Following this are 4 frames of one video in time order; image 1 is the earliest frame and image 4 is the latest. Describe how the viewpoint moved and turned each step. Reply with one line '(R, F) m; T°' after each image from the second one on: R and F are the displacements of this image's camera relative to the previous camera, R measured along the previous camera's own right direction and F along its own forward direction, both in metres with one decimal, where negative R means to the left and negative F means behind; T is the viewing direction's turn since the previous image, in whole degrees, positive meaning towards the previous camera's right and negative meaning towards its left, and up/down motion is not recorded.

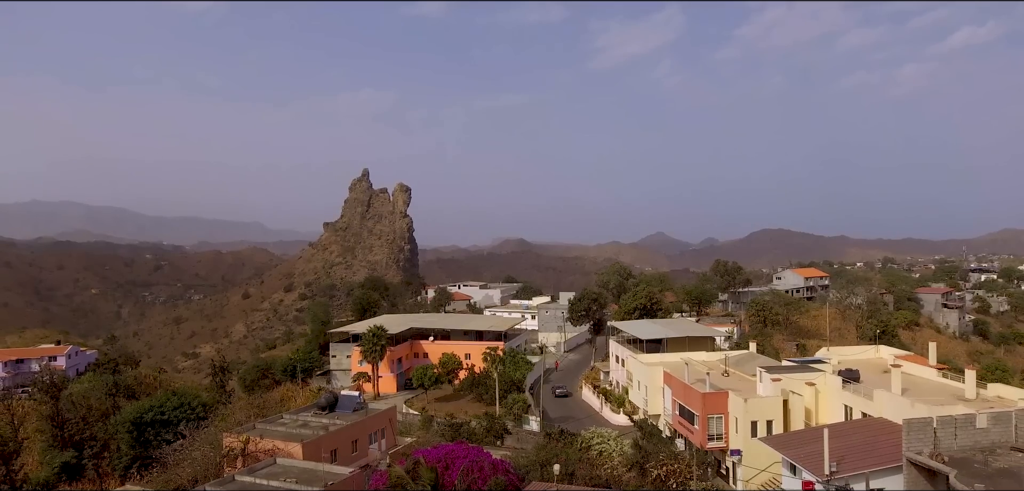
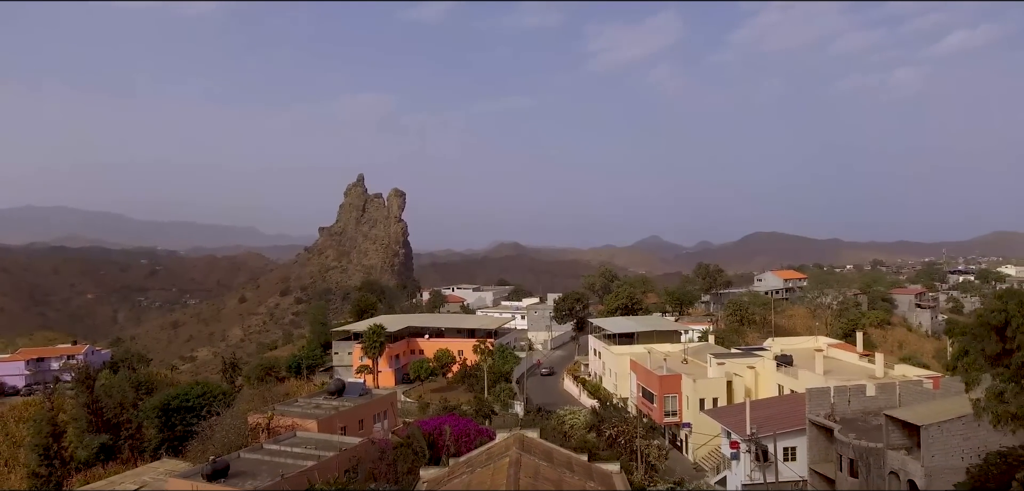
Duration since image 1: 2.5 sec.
(+0.4, -3.6) m; +1°
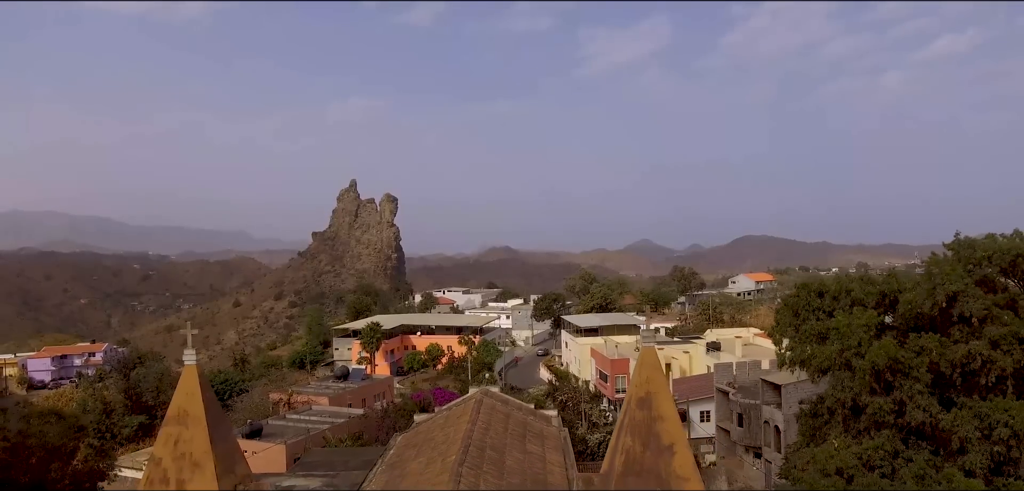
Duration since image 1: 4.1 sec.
(+0.8, -5.2) m; +1°
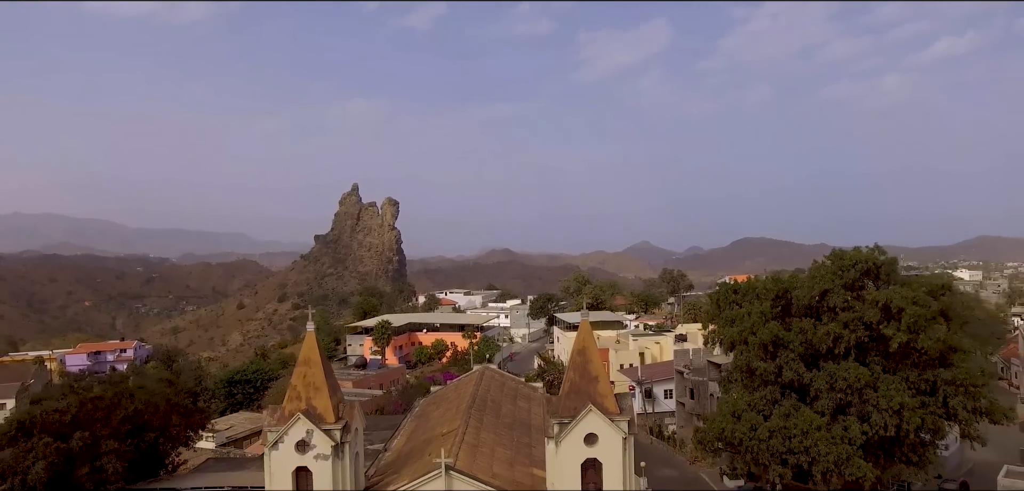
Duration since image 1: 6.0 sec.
(+0.2, -5.1) m; 0°
